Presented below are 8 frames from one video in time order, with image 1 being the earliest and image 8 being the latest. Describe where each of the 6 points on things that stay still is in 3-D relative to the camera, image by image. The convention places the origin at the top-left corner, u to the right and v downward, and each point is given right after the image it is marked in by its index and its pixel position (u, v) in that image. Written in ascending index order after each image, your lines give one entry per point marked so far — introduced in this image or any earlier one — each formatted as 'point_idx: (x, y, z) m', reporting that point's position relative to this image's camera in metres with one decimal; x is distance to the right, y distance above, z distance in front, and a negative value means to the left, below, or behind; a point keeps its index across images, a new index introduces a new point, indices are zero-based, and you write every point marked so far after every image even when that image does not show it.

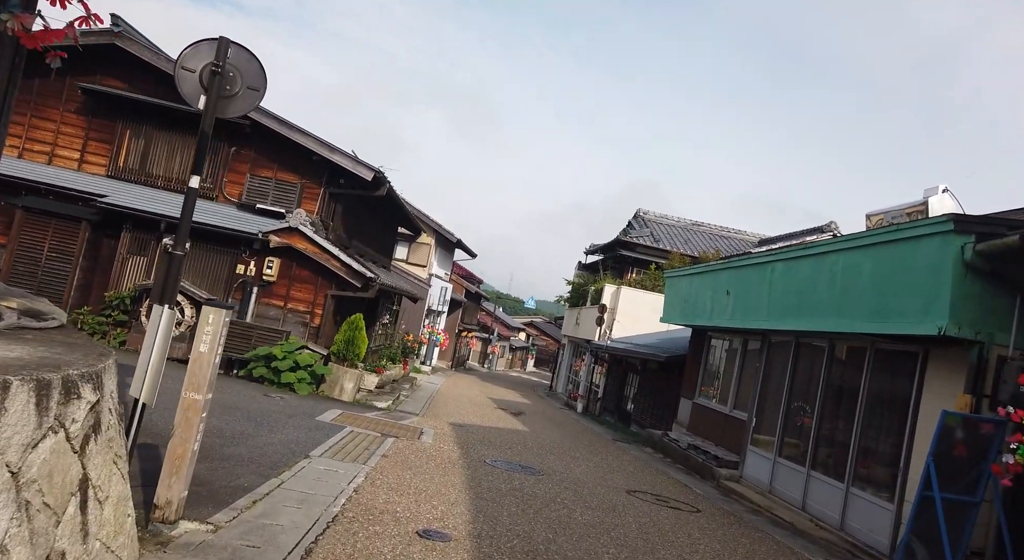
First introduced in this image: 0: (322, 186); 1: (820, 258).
0: (-3.9, +1.9, +14.0) m
1: (+4.6, +0.3, +9.9) m
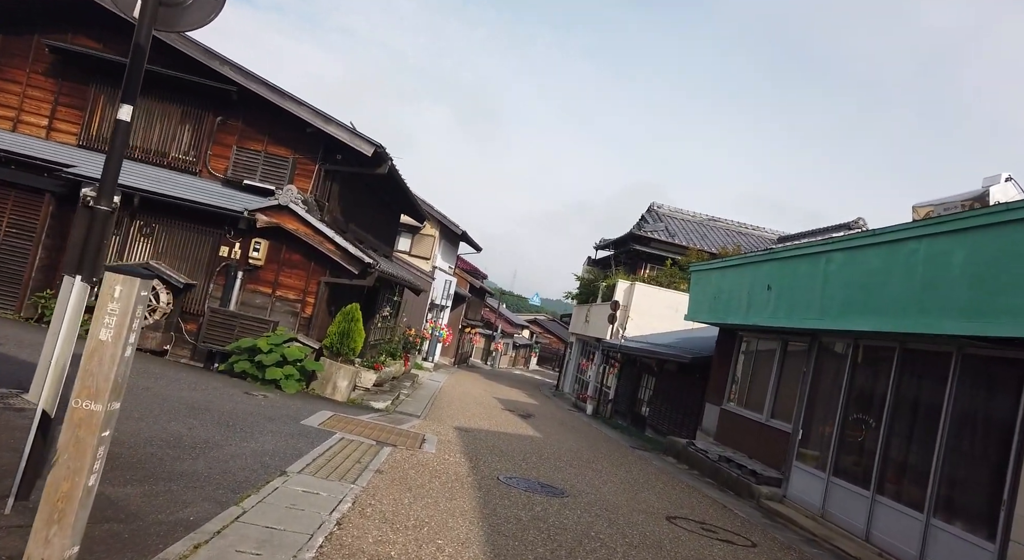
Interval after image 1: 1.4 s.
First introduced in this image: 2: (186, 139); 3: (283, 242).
0: (-3.6, +2.2, +12.6) m
1: (+4.8, +0.4, +8.5) m
2: (-6.0, +2.6, +12.5) m
3: (-4.0, +0.7, +11.8) m
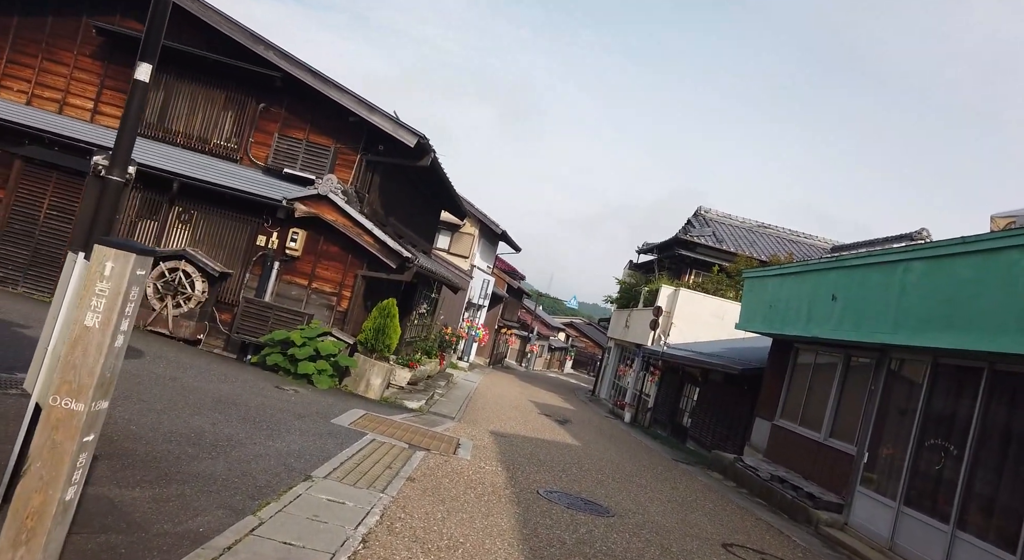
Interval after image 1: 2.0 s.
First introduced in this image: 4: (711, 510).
0: (-2.8, +2.3, +12.2) m
1: (+5.4, +0.3, +7.7) m
2: (-5.1, +2.8, +12.2) m
3: (-3.2, +0.8, +11.4) m
4: (+2.5, -2.9, +8.7) m
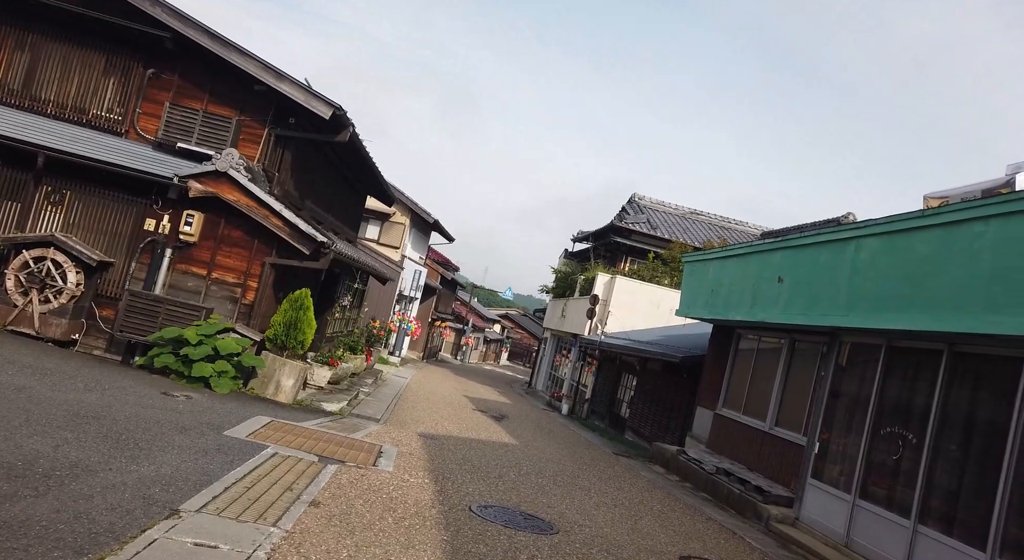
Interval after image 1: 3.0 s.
0: (-4.0, +2.5, +10.9) m
1: (+4.6, +0.5, +7.2) m
2: (-6.3, +2.9, +10.7) m
3: (-4.3, +1.0, +10.1) m
4: (+1.7, -2.7, +7.9) m
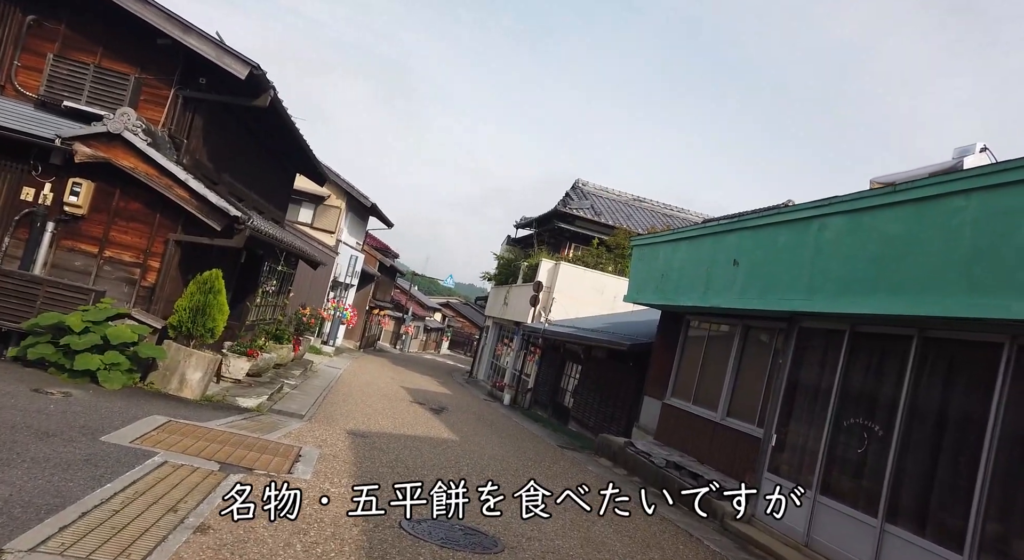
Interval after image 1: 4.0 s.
0: (-4.8, +2.8, +9.6) m
1: (+4.0, +0.7, +6.7) m
2: (-7.2, +3.2, +9.2) m
3: (-5.1, +1.2, +8.8) m
4: (+1.1, -2.5, +7.2) m
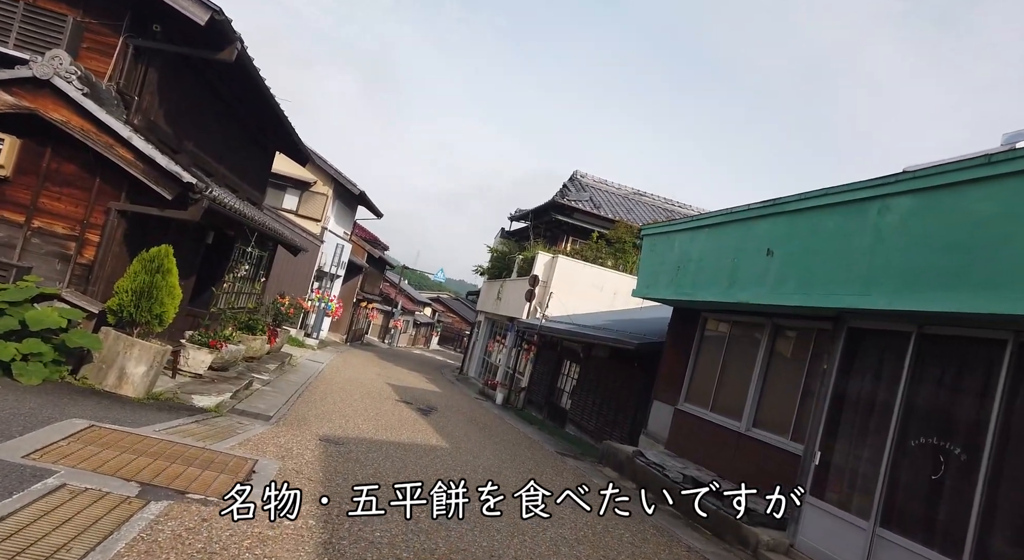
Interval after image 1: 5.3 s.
0: (-4.8, +3.0, +8.3) m
1: (+4.1, +0.8, +5.5) m
2: (-7.1, +3.5, +7.8) m
3: (-5.1, +1.5, +7.4) m
4: (+1.1, -2.4, +6.0) m
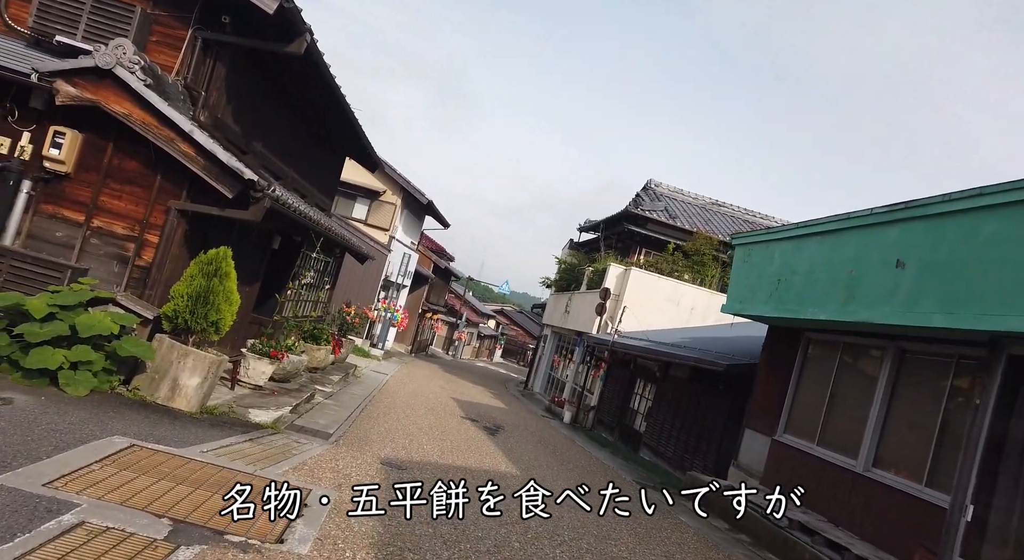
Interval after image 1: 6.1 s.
0: (-3.8, +3.0, +7.9) m
1: (+4.7, +0.6, +4.2) m
2: (-6.1, +3.5, +7.6) m
3: (-4.2, +1.5, +7.0) m
4: (+1.7, -2.5, +5.0) m
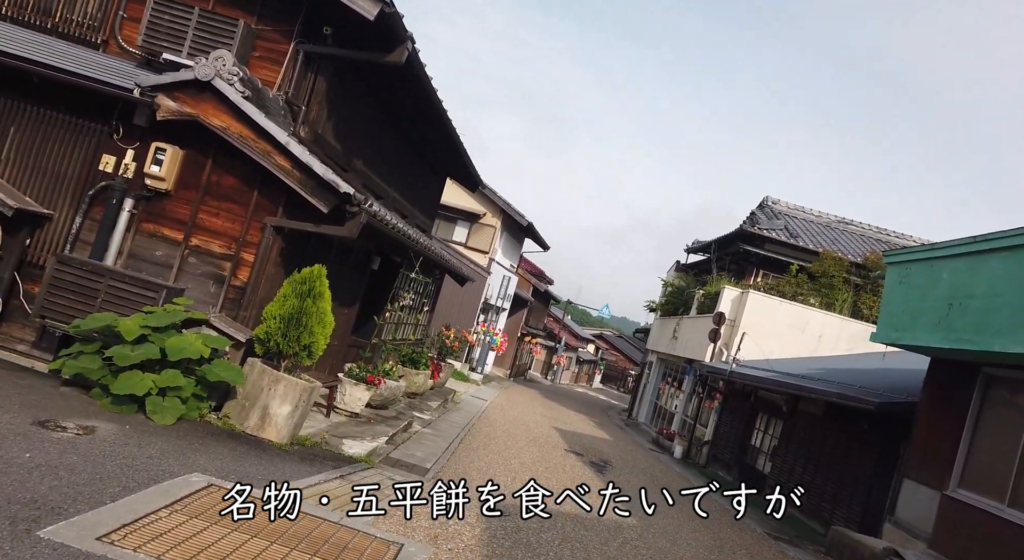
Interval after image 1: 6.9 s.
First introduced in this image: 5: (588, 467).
0: (-2.5, +2.7, +7.6) m
1: (+5.4, +0.5, +2.7) m
2: (-4.9, +3.3, +7.7) m
3: (-3.0, +1.3, +6.8) m
4: (+2.5, -2.6, +3.7) m
5: (+1.2, -3.1, +11.2) m
